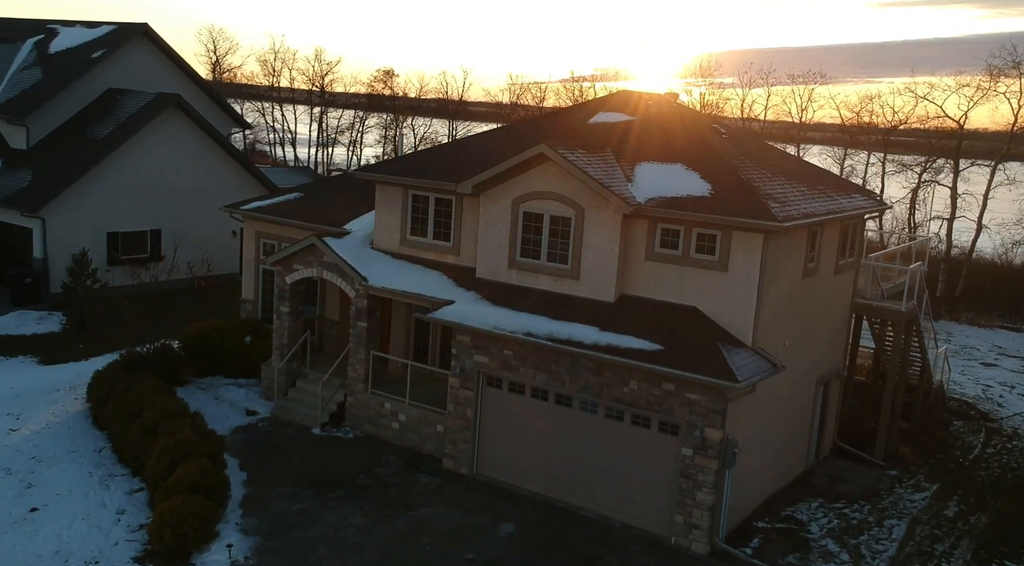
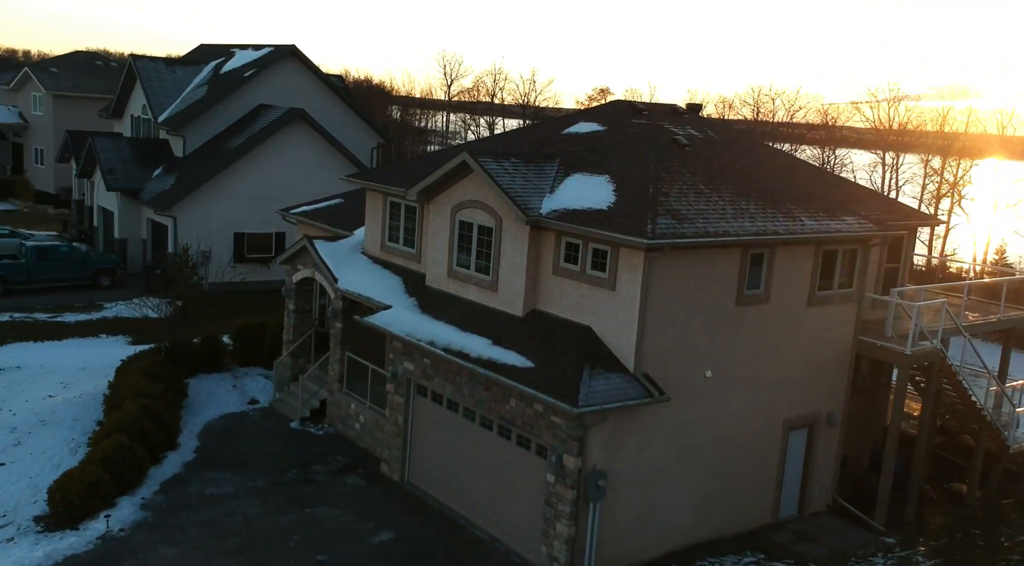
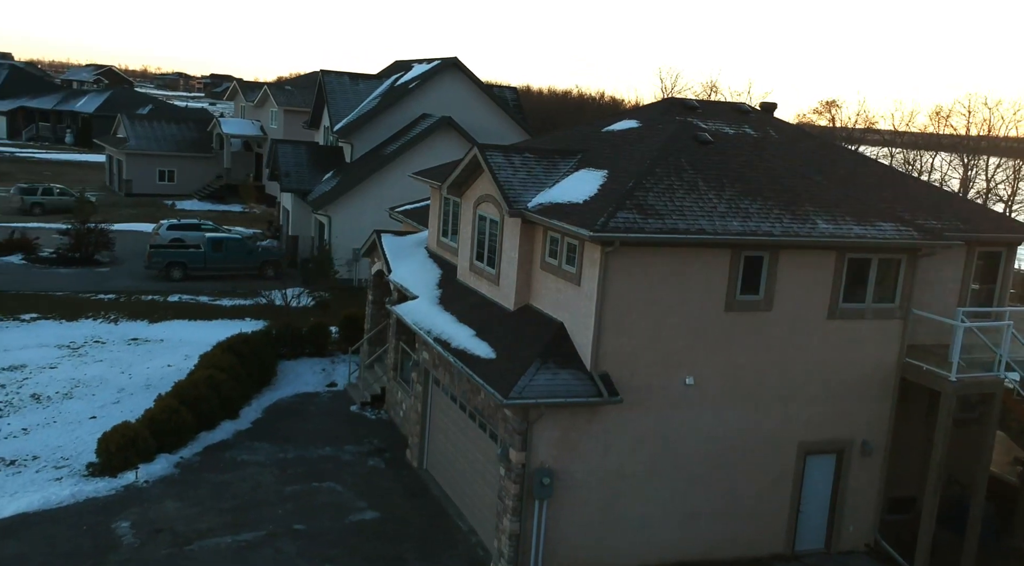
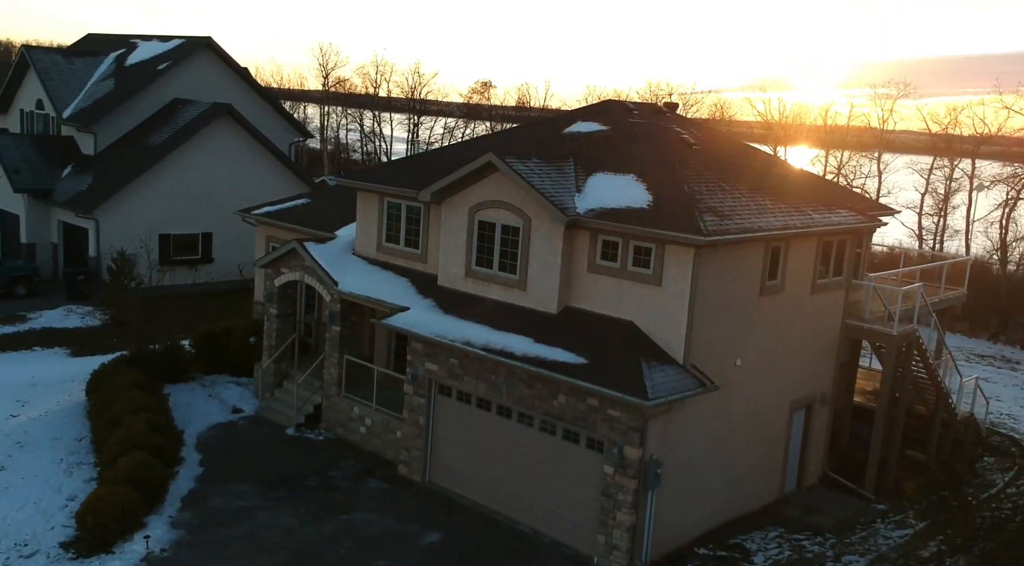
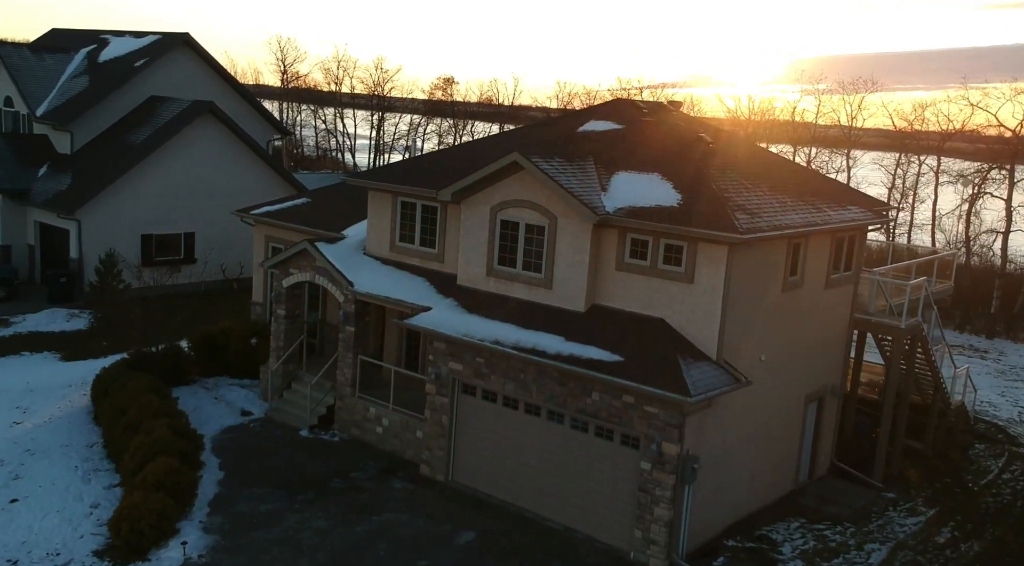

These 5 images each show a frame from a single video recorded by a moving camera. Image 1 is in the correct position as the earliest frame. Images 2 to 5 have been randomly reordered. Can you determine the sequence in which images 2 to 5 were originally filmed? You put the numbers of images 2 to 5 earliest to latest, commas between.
5, 4, 2, 3
